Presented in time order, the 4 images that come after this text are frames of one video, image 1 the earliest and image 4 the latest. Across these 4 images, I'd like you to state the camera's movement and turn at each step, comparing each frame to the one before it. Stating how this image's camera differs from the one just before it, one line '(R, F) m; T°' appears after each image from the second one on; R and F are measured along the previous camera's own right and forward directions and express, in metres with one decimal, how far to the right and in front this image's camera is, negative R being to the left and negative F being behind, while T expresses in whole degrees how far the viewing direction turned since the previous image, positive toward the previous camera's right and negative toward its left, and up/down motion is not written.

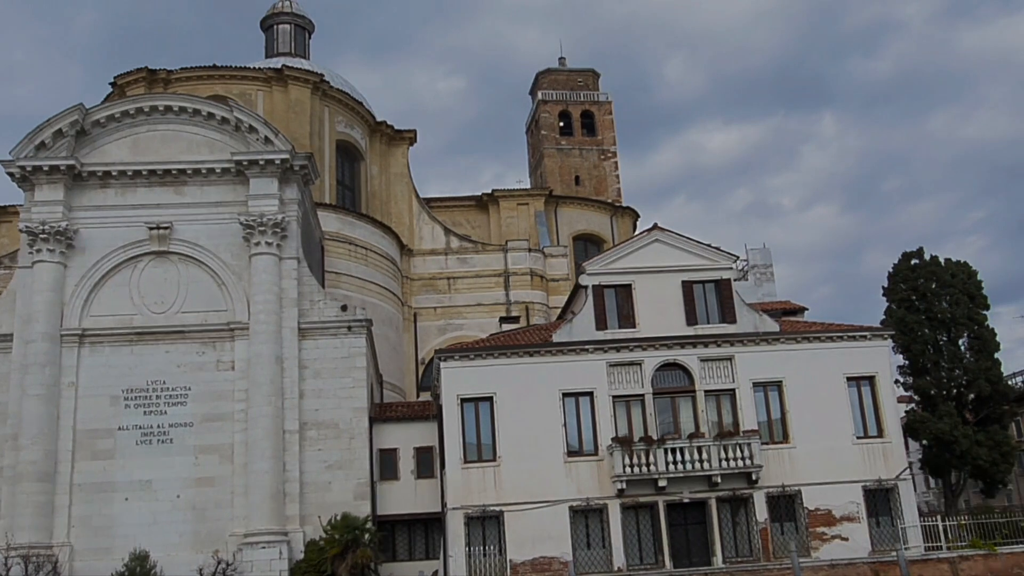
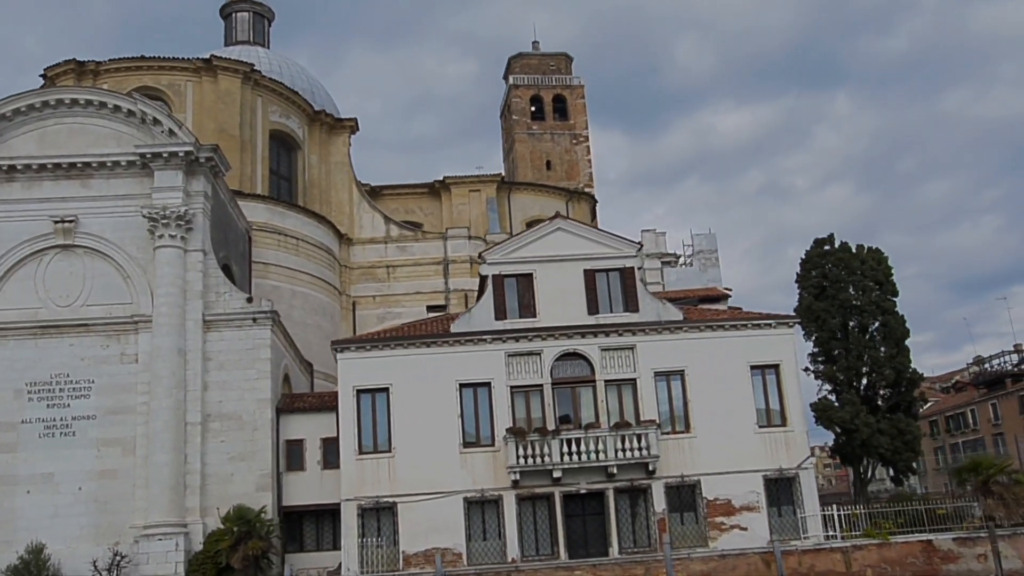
(+3.6, +0.1) m; -1°
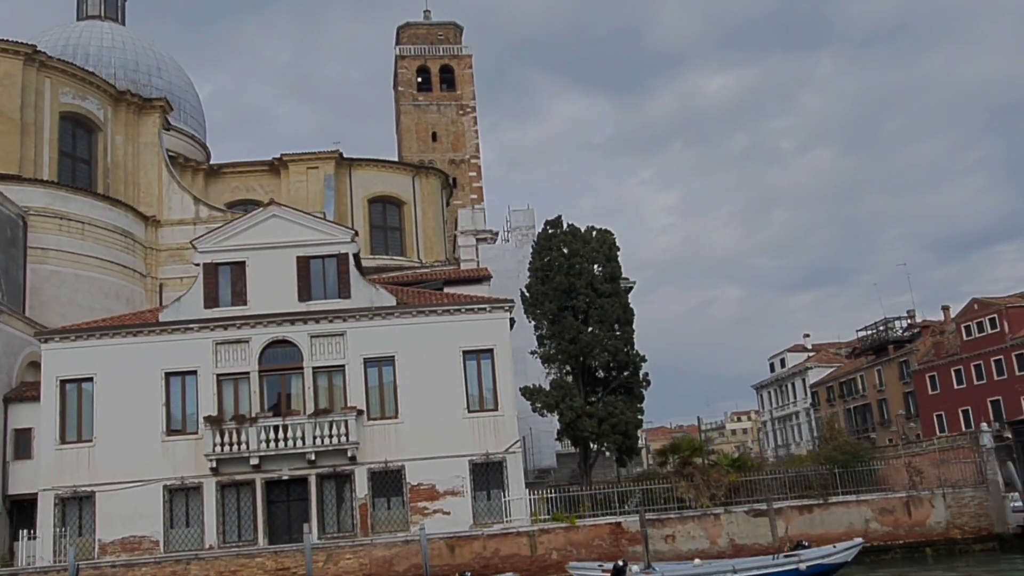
(+8.8, 0.0) m; 0°
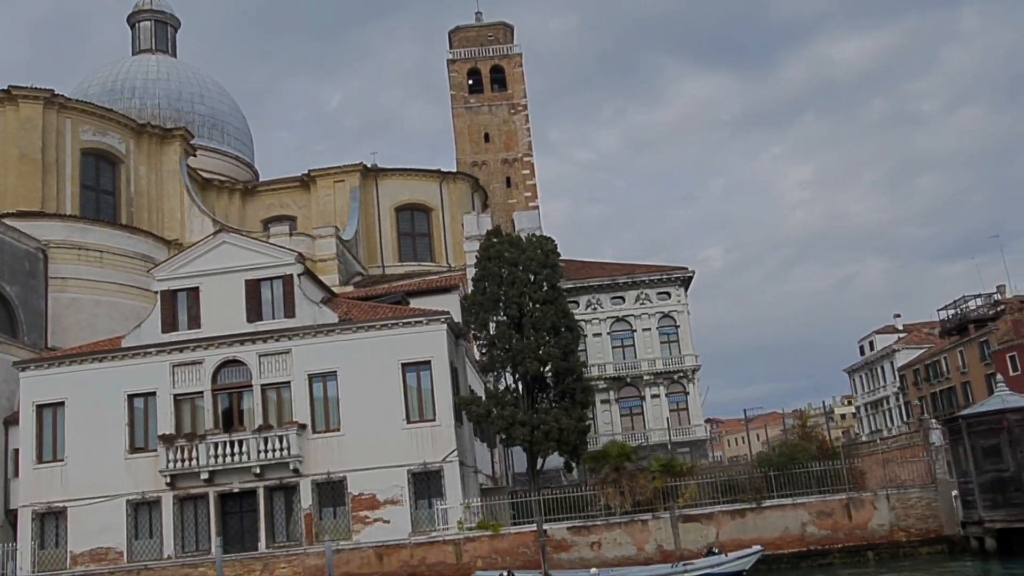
(+6.6, -0.1) m; -8°
